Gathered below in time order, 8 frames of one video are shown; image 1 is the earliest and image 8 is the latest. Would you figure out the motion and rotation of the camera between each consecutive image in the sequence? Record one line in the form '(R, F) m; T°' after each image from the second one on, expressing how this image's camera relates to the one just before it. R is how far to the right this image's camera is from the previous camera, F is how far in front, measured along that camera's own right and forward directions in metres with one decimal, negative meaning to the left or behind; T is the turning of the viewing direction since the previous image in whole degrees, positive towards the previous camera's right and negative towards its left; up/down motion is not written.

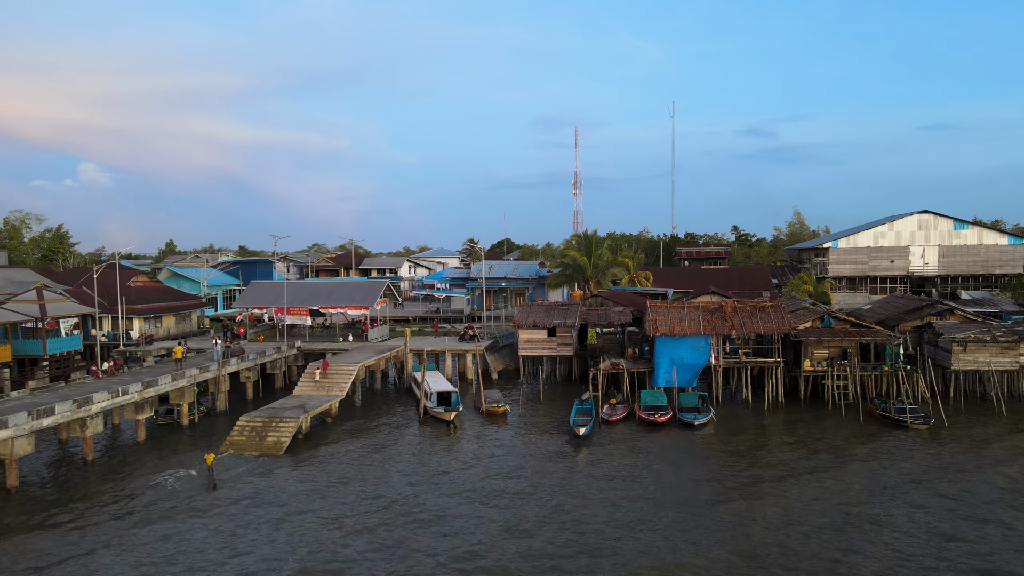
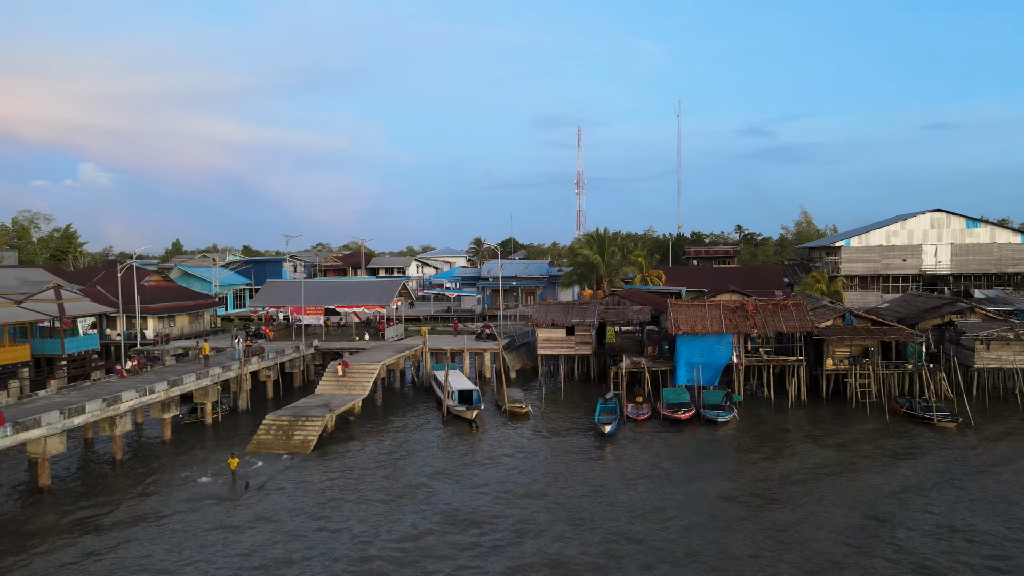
(-0.8, 0.0) m; 0°
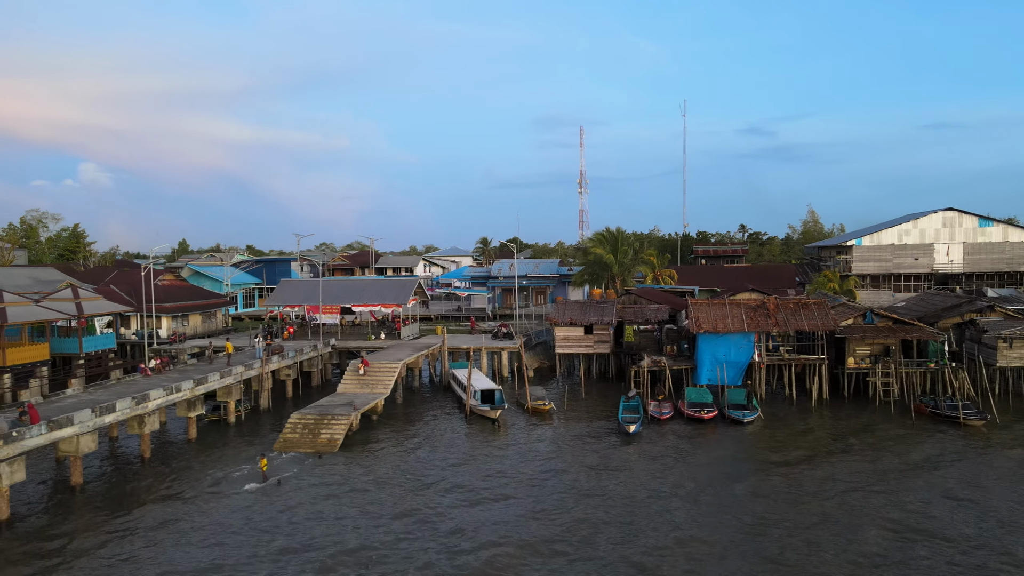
(-0.8, 0.0) m; 0°
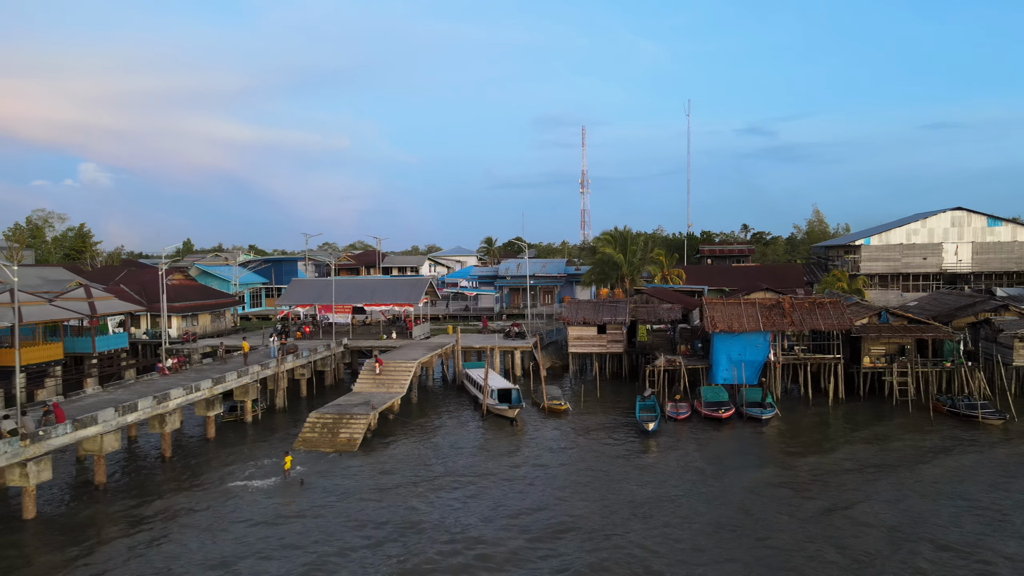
(-0.6, 0.0) m; 0°
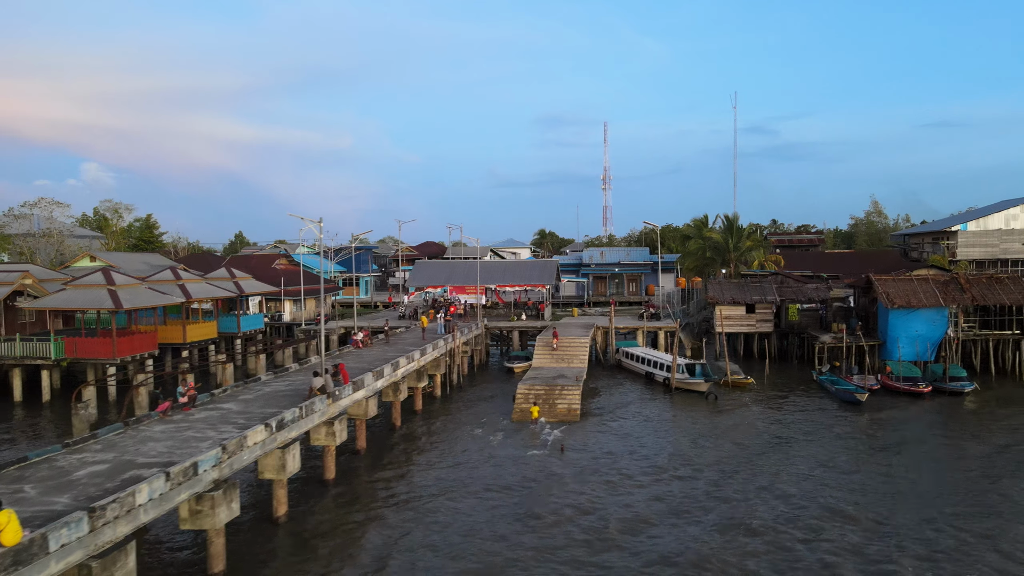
(-6.4, +0.2) m; 0°
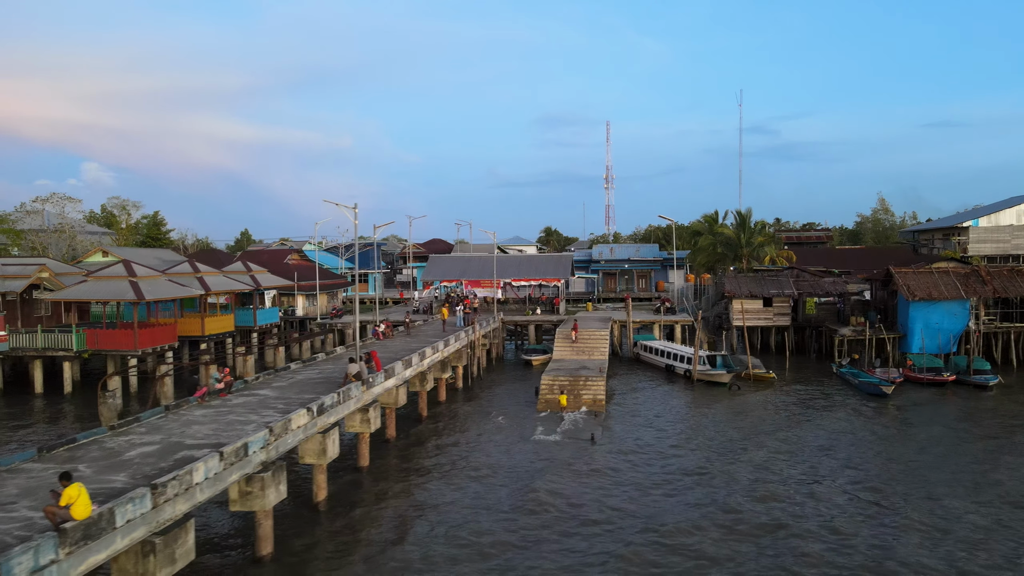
(-0.7, +0.1) m; 0°
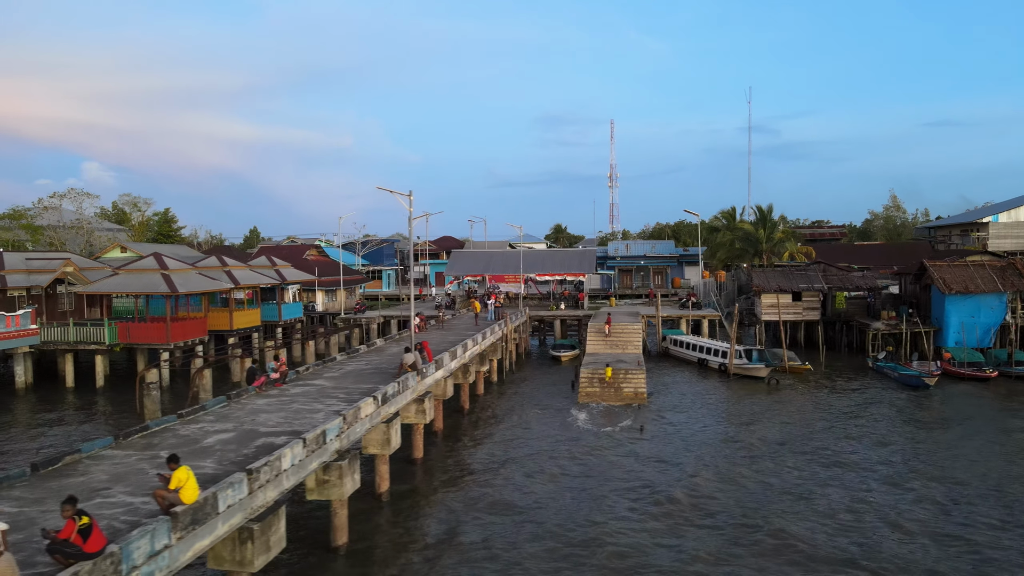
(-1.2, +0.3) m; 0°
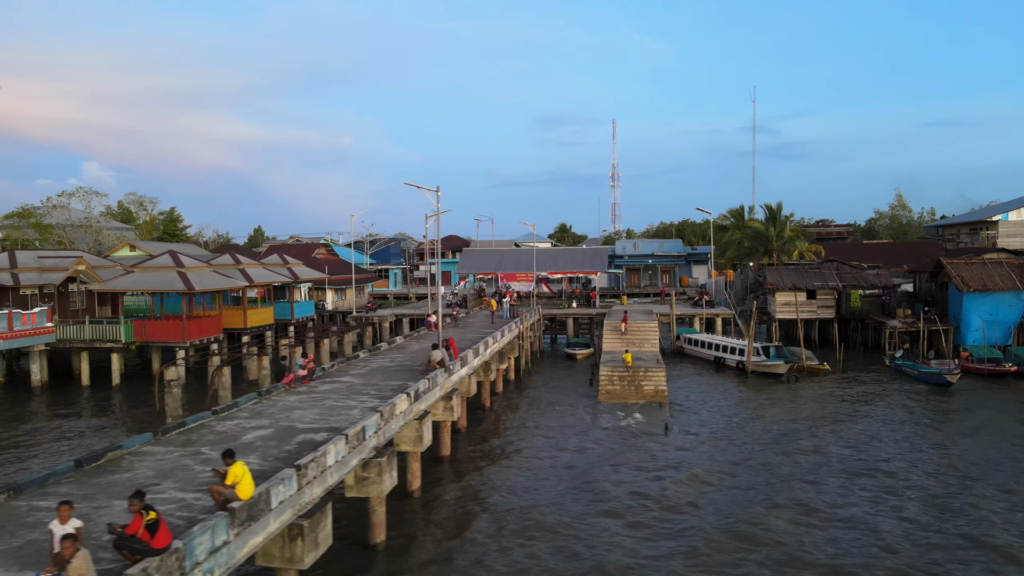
(-0.6, +0.1) m; 0°
